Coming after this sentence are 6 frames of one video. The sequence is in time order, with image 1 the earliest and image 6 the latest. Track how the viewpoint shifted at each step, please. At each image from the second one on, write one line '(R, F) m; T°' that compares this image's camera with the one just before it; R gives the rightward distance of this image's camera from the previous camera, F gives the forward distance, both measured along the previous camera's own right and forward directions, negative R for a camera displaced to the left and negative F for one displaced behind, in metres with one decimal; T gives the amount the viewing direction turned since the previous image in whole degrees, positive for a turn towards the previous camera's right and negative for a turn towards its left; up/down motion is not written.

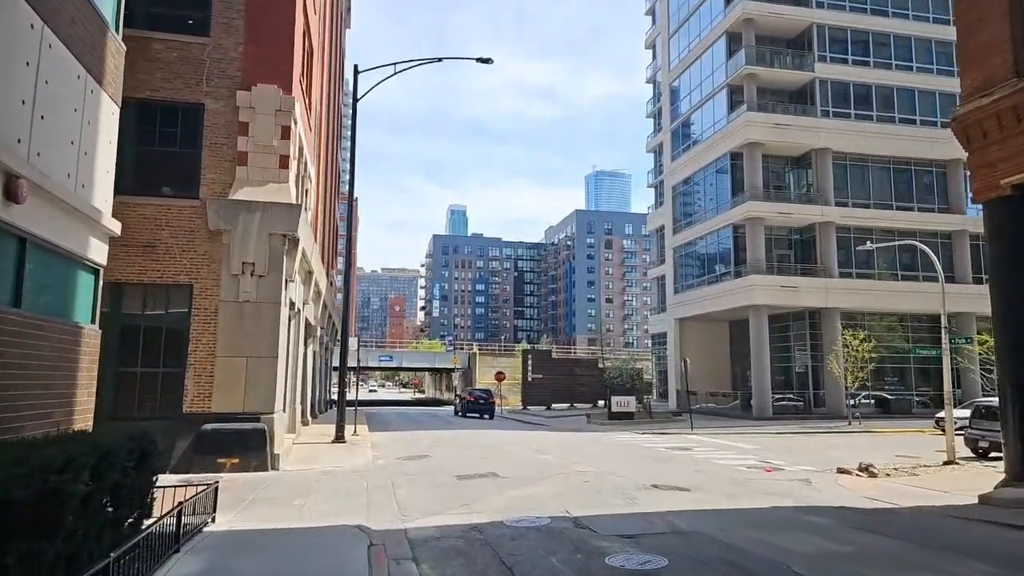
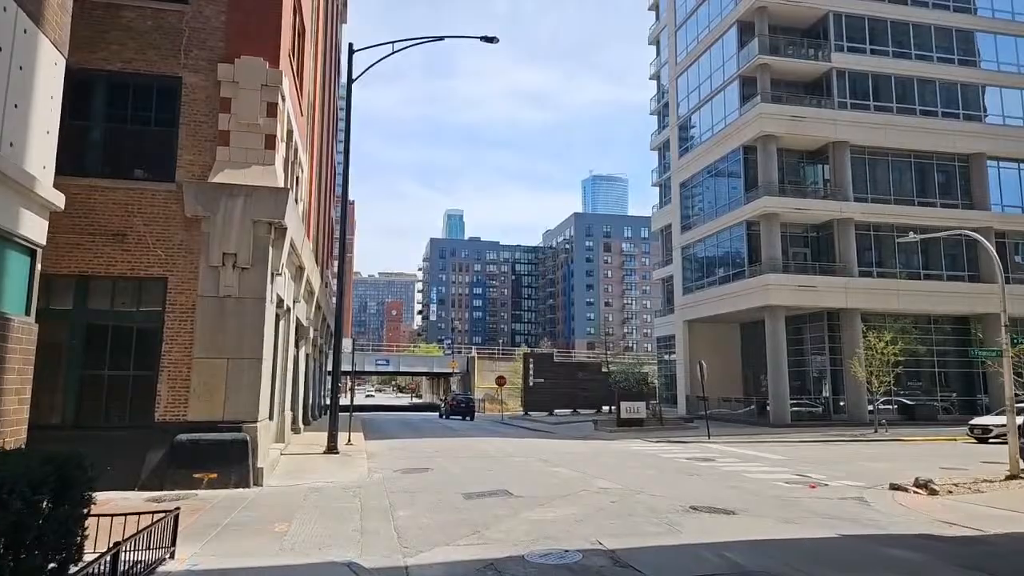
(-0.3, +1.7) m; 0°
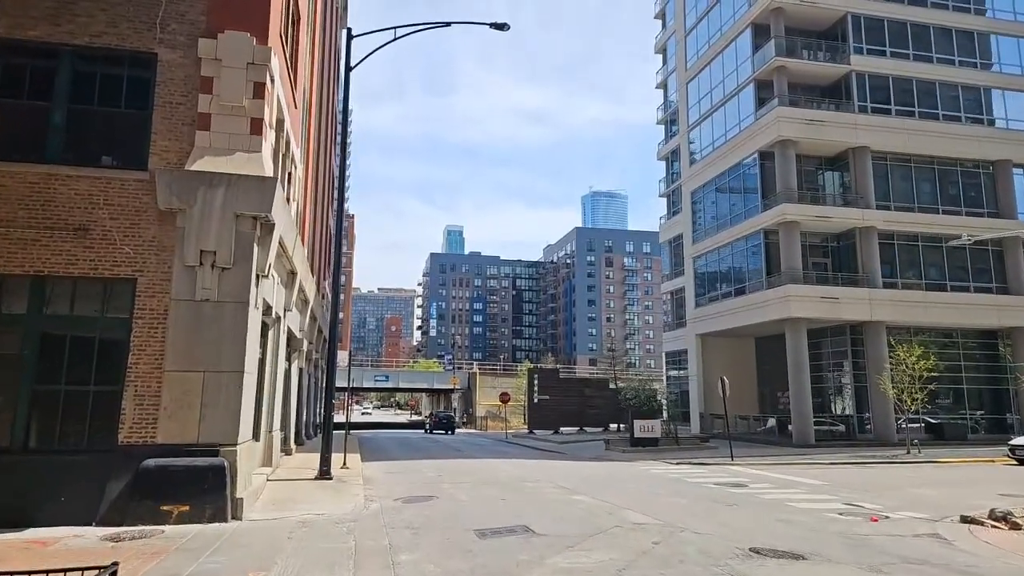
(-0.3, +1.7) m; 0°
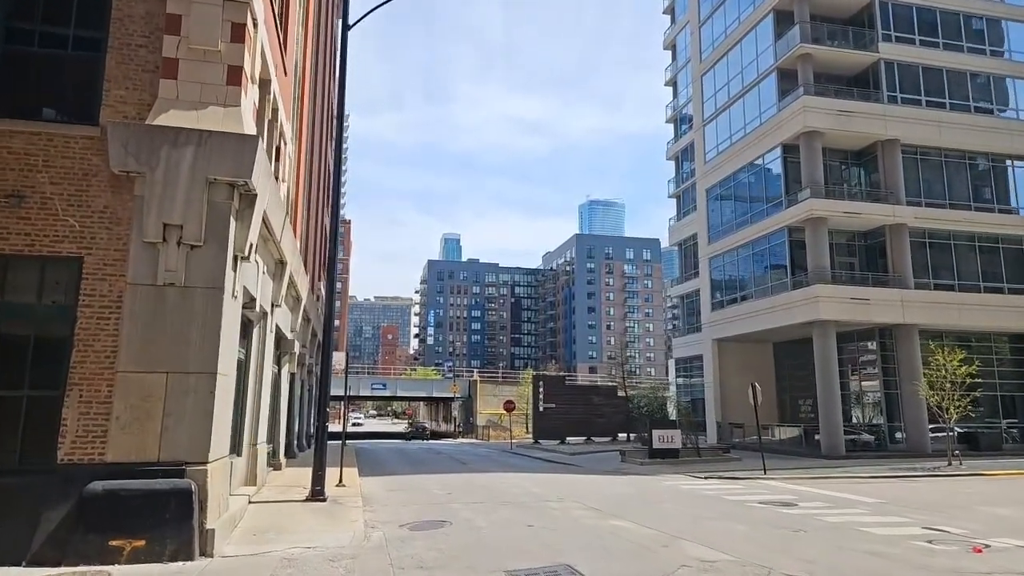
(-0.5, +2.2) m; 0°
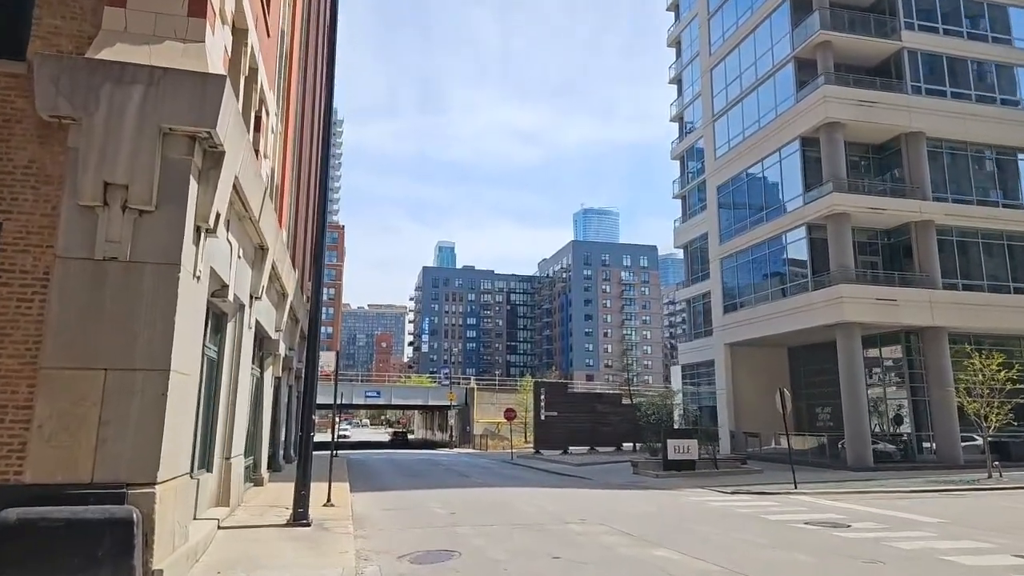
(-0.4, +2.0) m; 0°
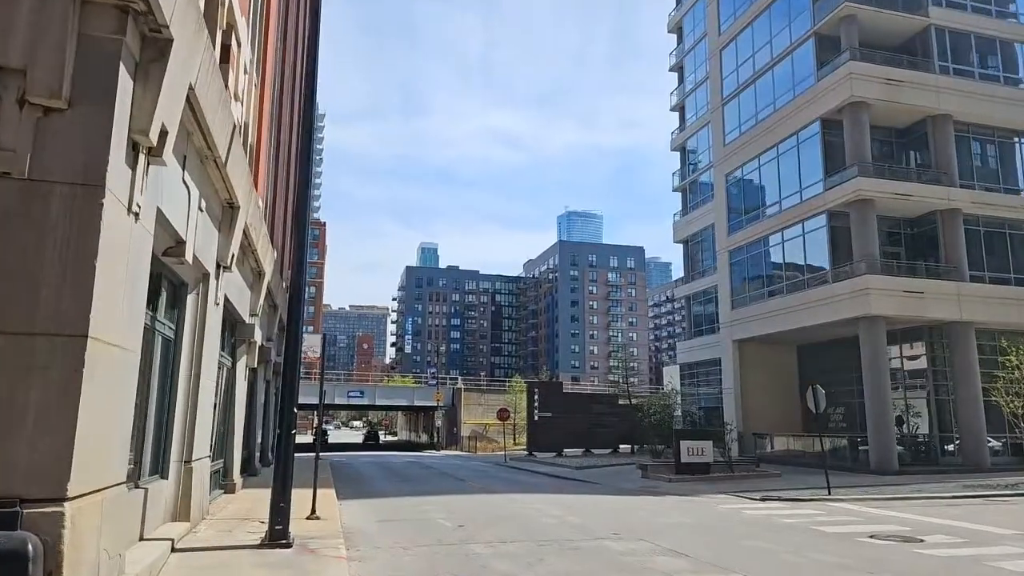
(-0.7, +2.2) m; +1°
